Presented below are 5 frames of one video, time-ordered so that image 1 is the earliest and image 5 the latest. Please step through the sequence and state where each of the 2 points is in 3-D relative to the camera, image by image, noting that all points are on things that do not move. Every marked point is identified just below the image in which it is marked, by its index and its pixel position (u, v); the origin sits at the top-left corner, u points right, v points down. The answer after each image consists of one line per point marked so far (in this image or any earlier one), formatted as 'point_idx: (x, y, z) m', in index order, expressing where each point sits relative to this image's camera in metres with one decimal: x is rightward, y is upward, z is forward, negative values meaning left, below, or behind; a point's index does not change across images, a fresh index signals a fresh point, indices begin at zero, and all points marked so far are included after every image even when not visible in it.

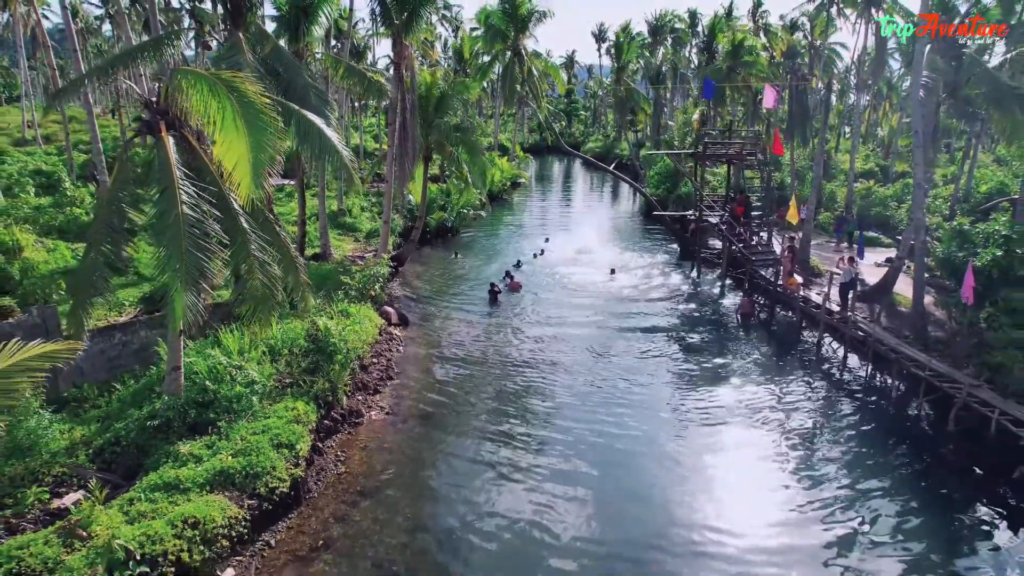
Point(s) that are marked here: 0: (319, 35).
0: (-5.7, +7.4, +17.7) m
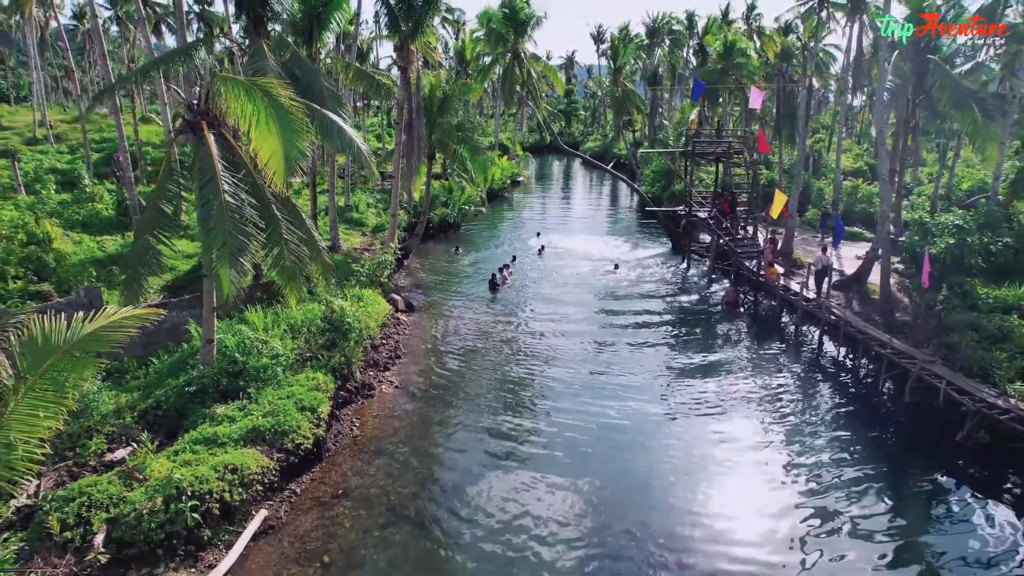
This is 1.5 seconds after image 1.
0: (-5.7, +7.7, +19.0) m
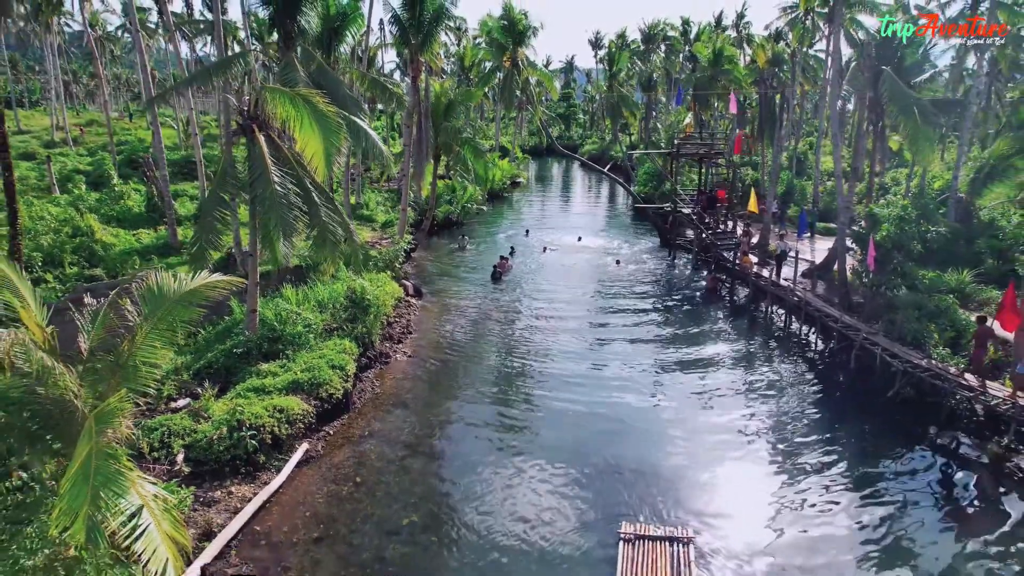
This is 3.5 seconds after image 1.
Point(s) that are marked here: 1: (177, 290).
0: (-5.7, +8.2, +21.0) m
1: (-4.4, -0.1, +8.0) m
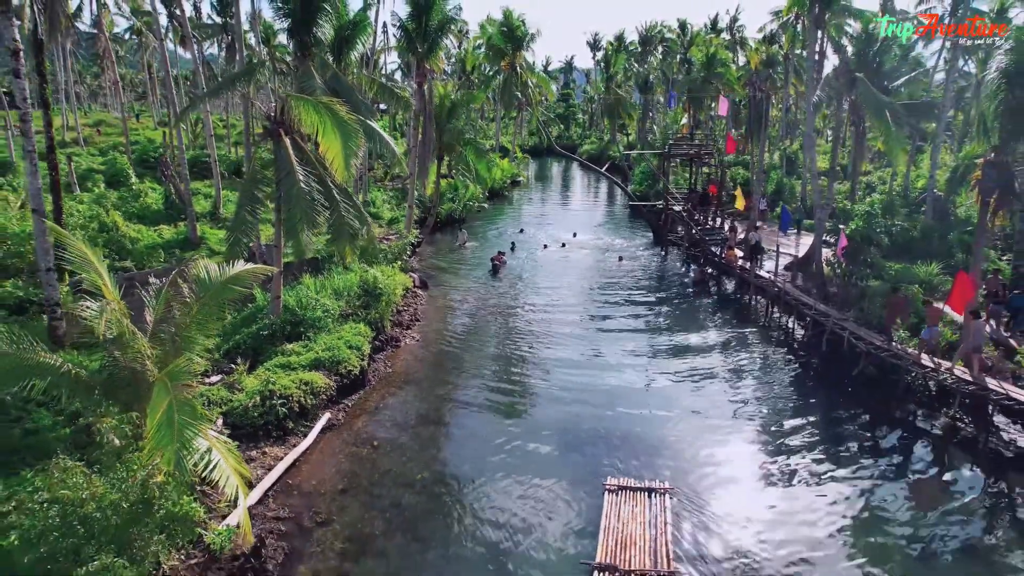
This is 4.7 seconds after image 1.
0: (-5.7, +8.4, +22.4) m
1: (-4.4, +0.2, +9.4) m
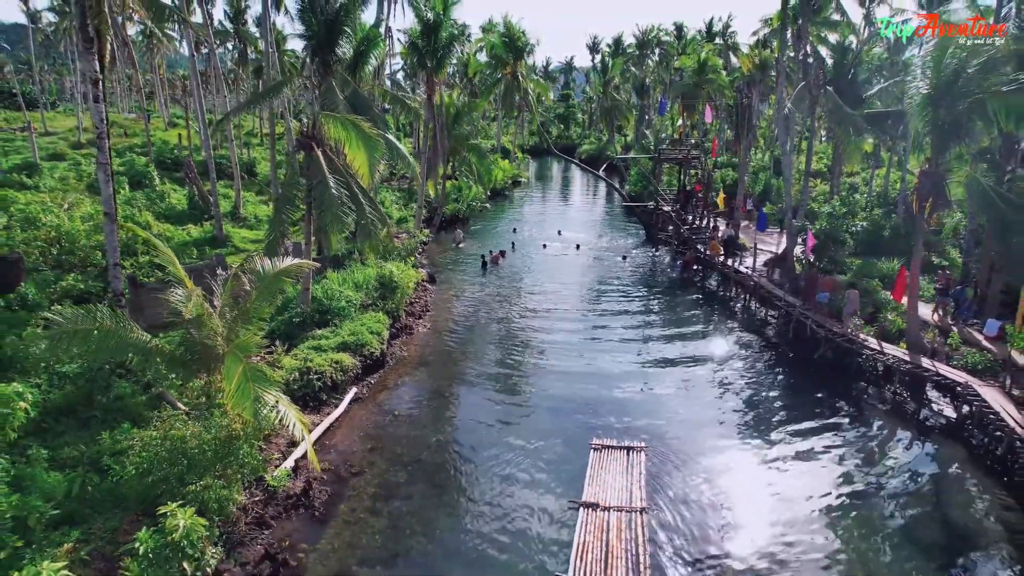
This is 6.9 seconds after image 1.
0: (-5.7, +8.7, +24.3) m
1: (-4.4, +0.4, +11.4) m
